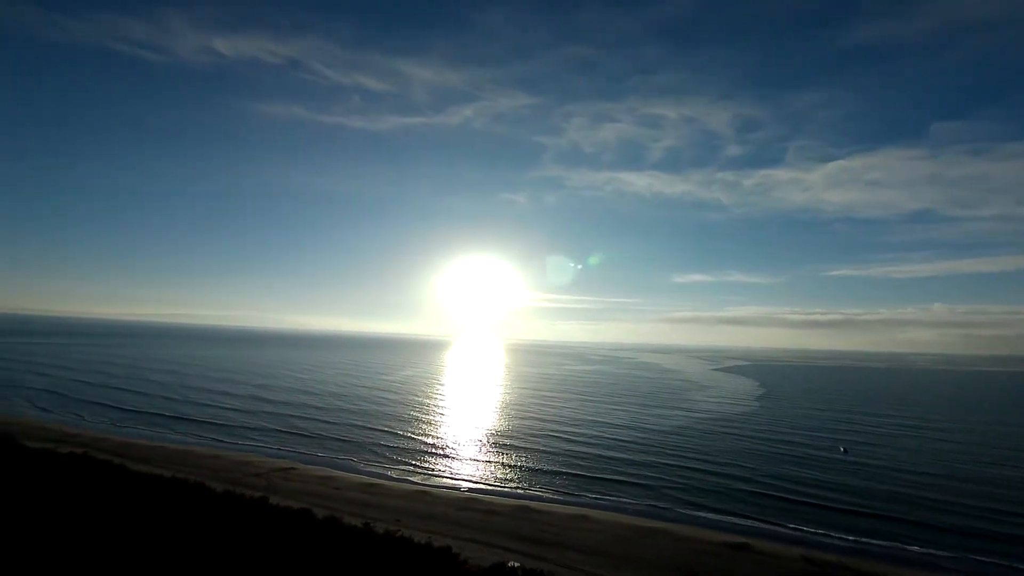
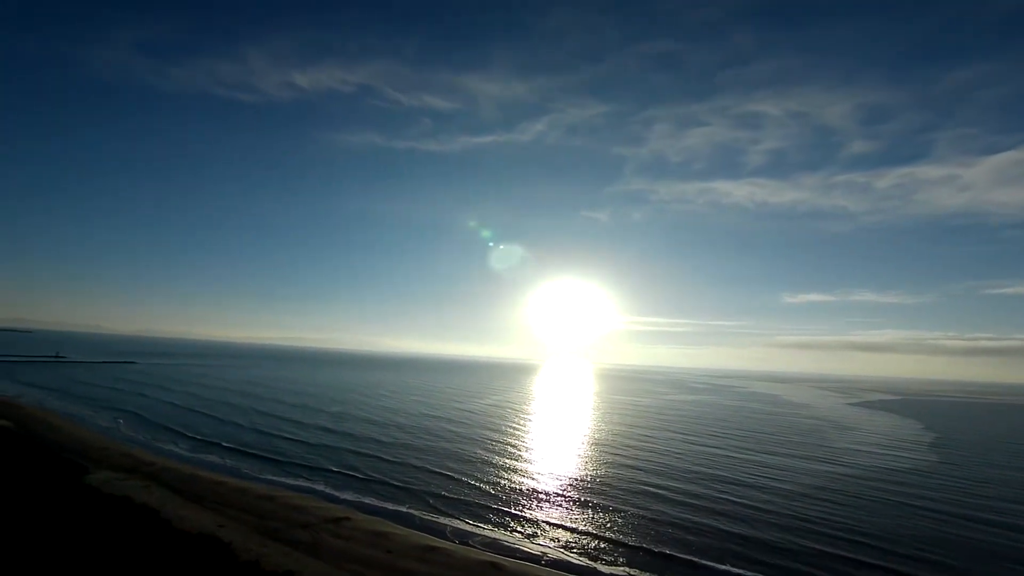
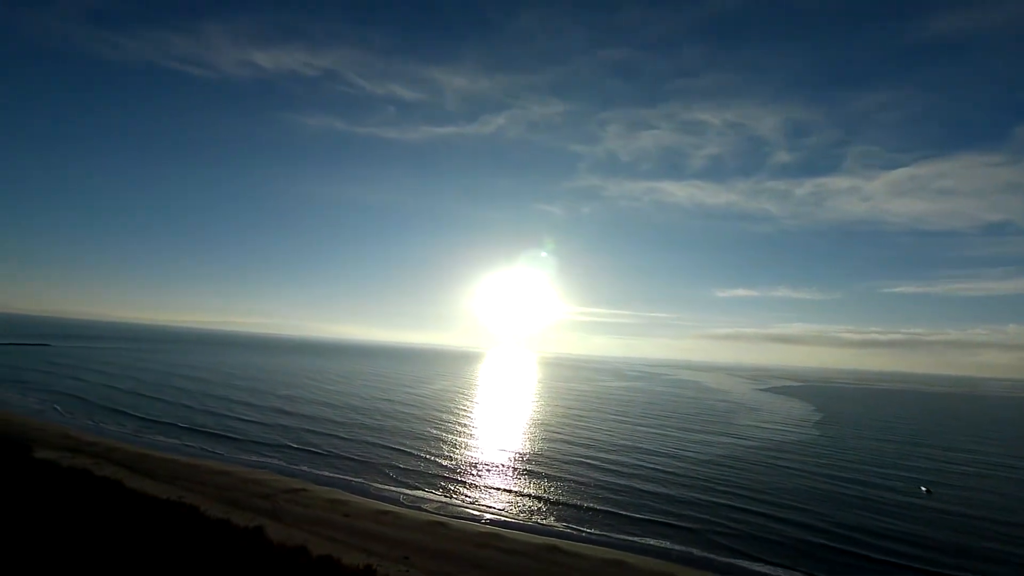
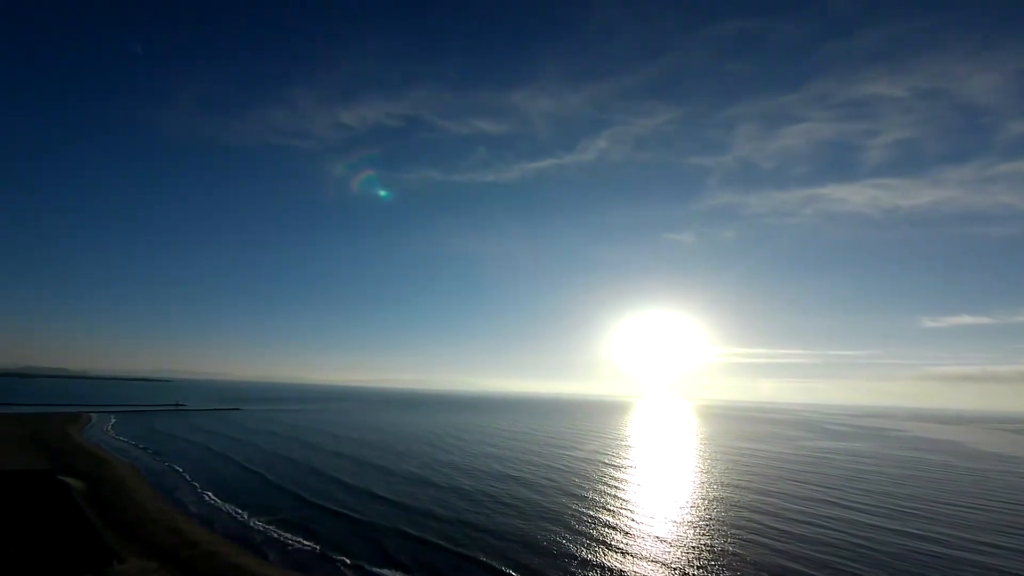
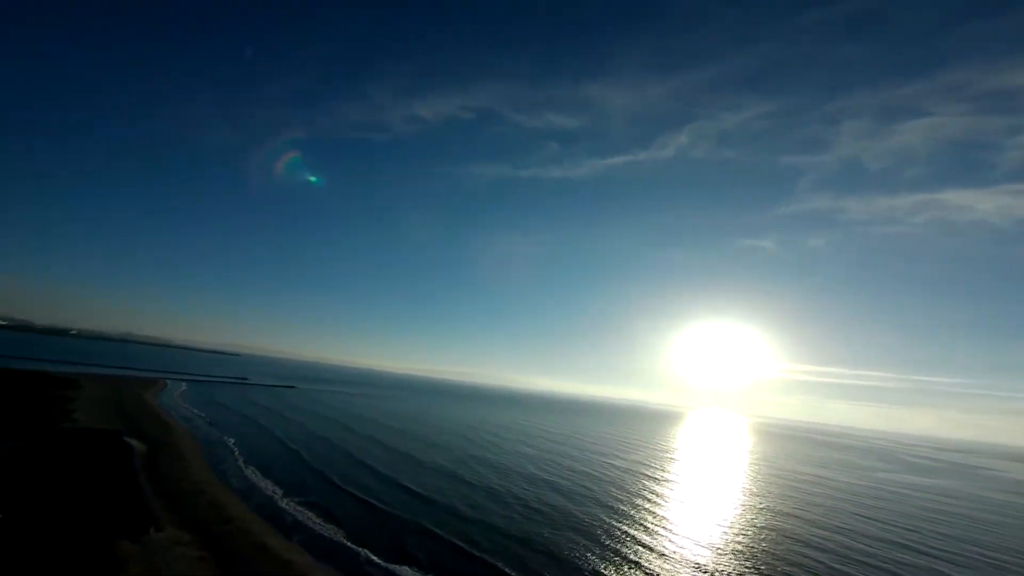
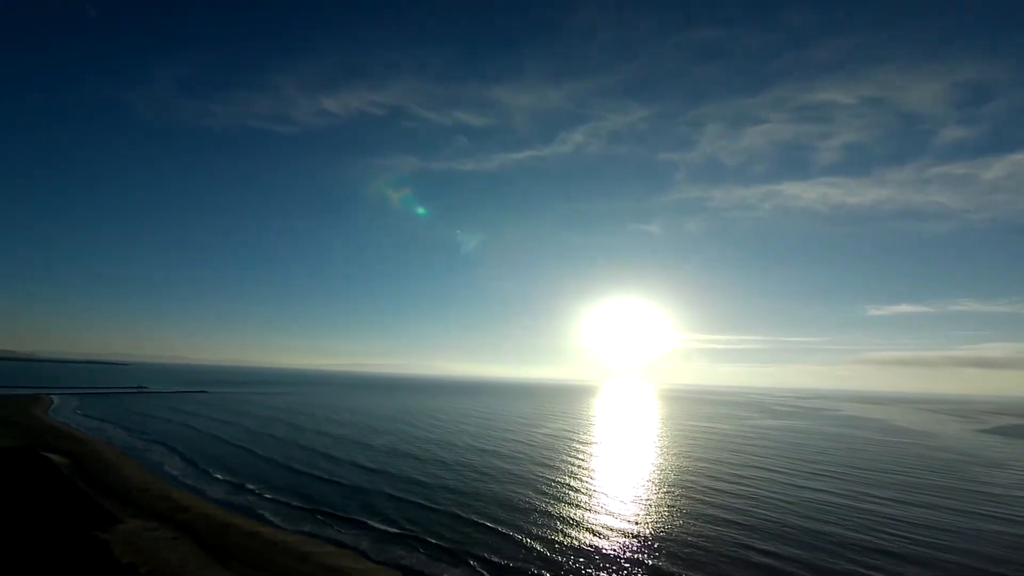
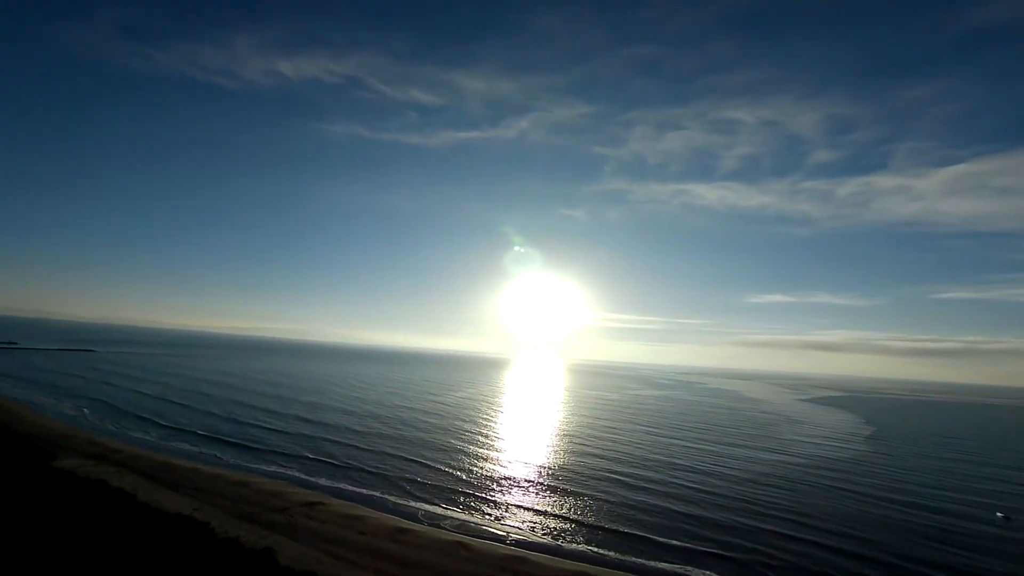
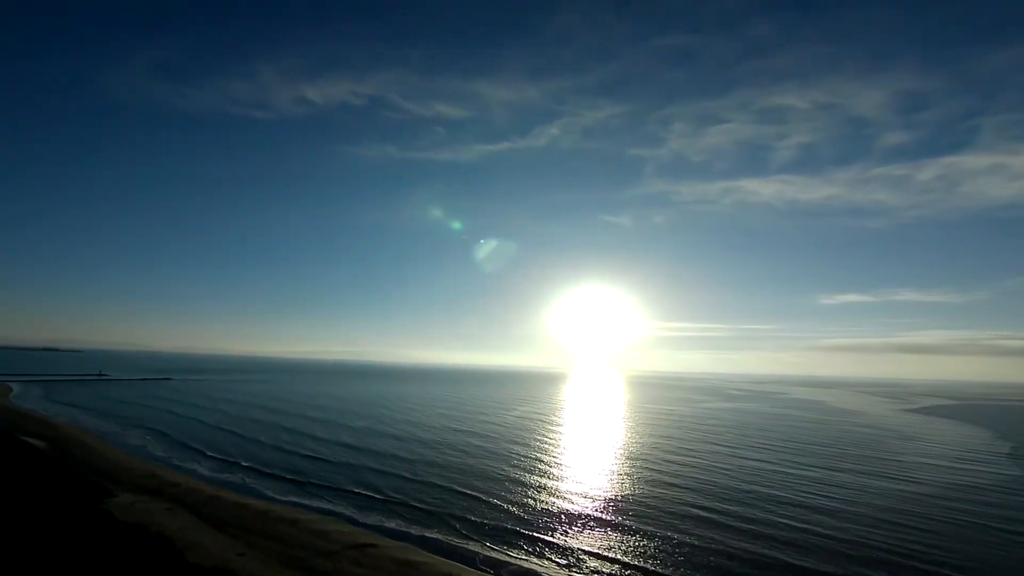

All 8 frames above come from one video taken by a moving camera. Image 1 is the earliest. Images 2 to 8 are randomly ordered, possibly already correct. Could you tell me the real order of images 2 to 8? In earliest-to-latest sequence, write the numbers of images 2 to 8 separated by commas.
3, 7, 2, 8, 6, 4, 5
